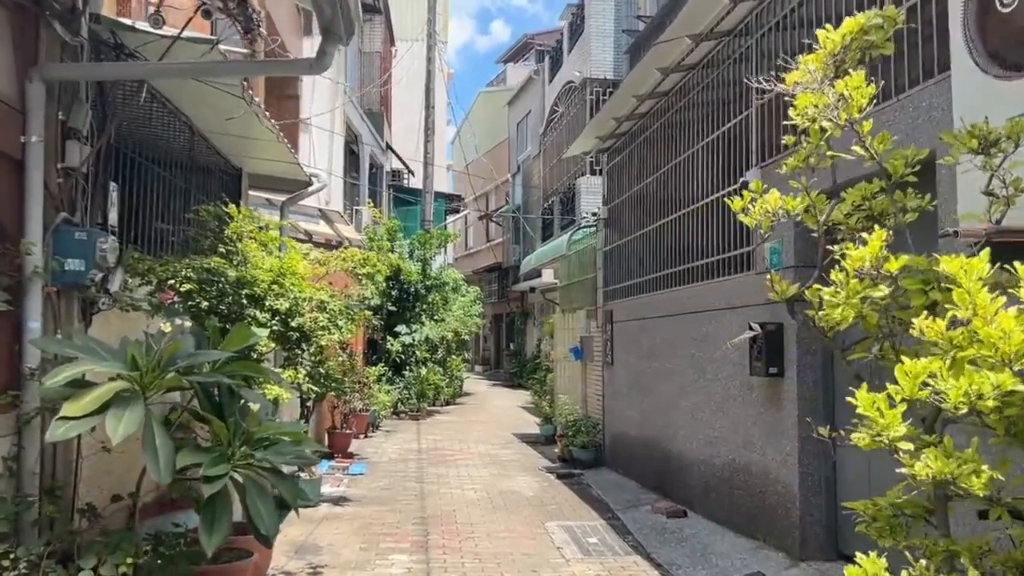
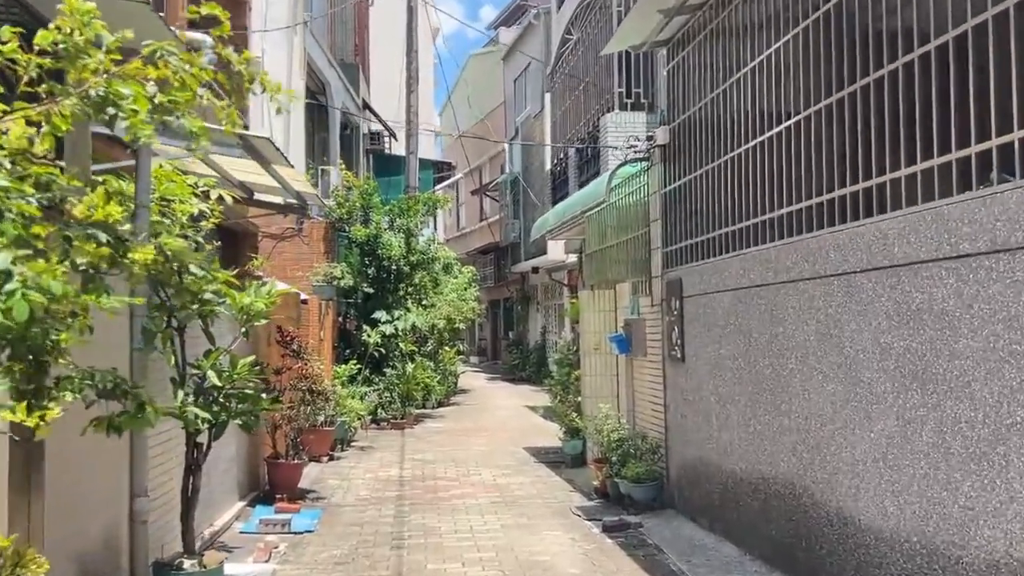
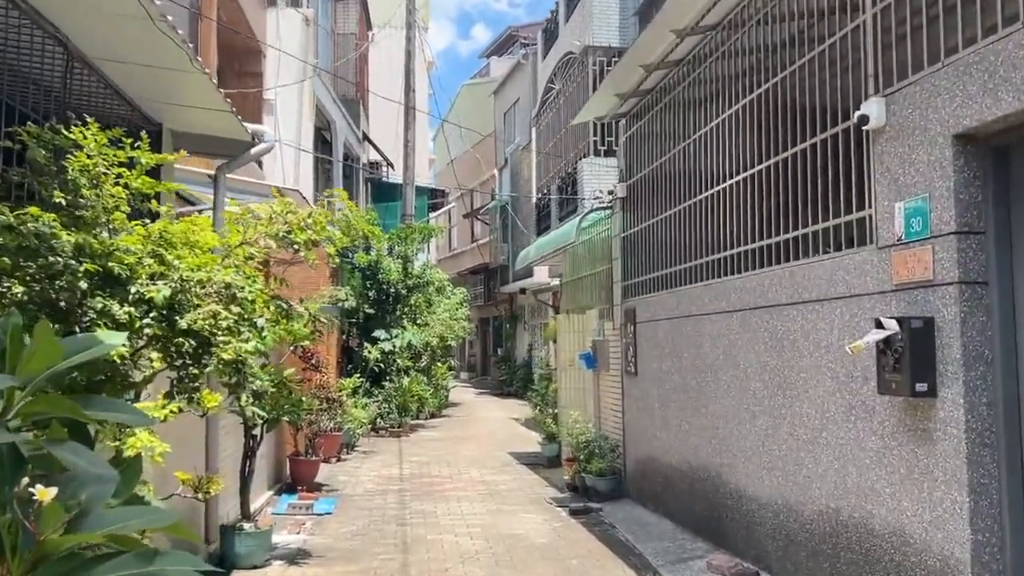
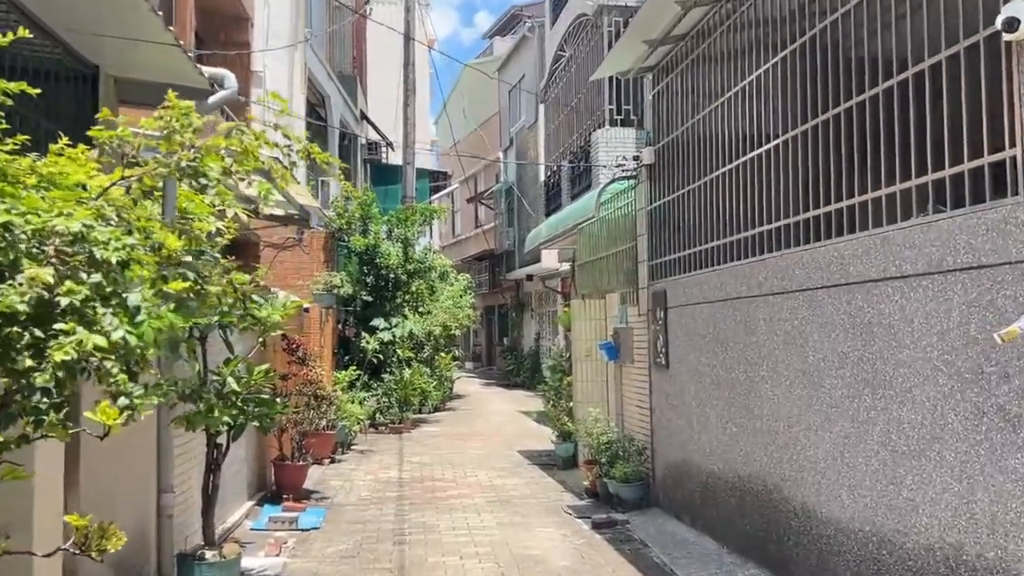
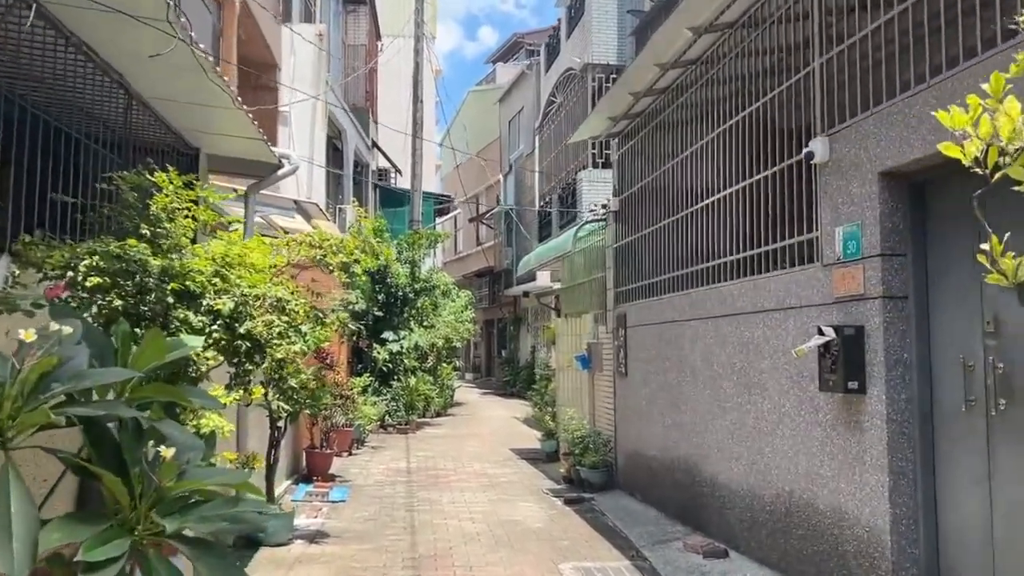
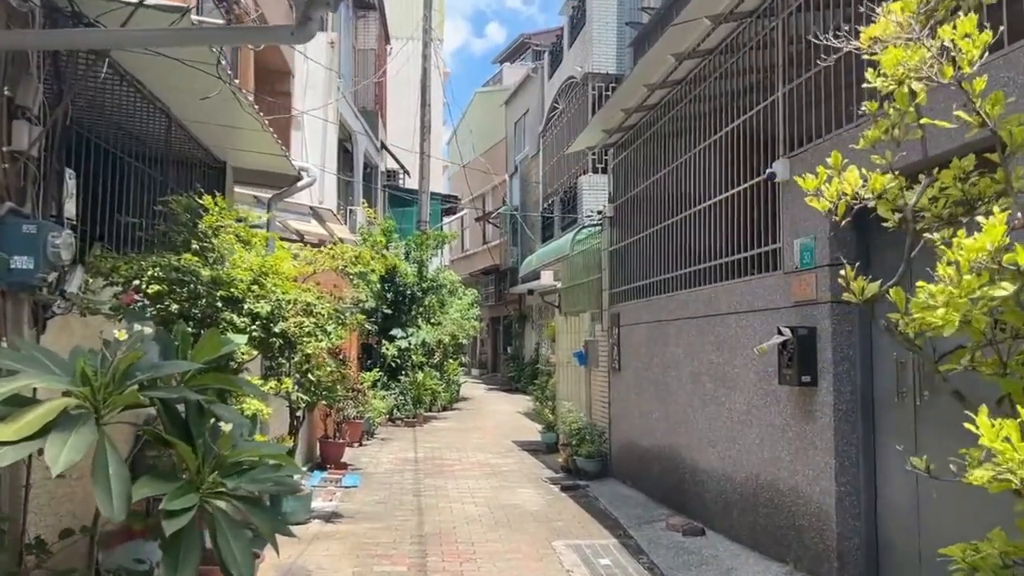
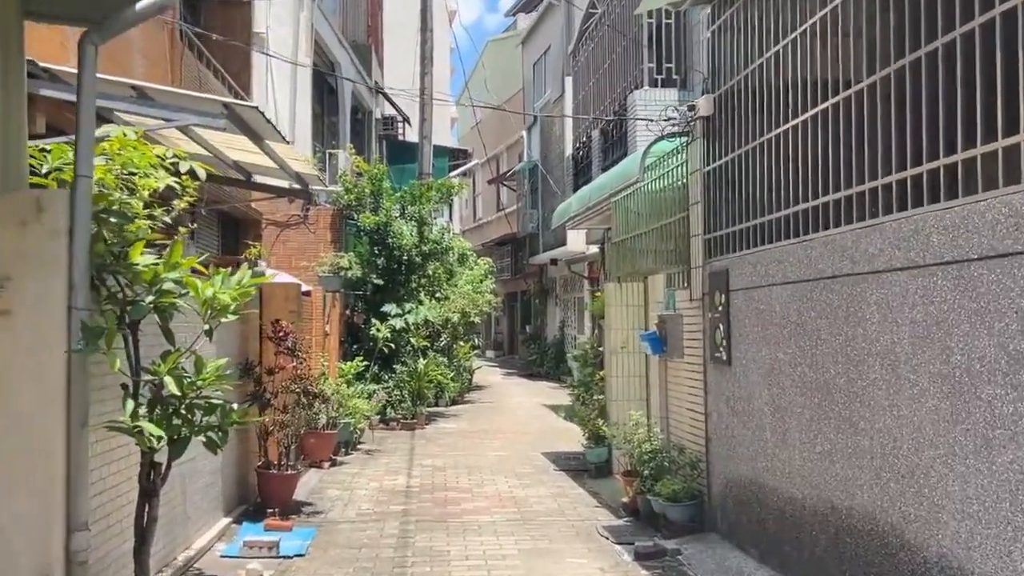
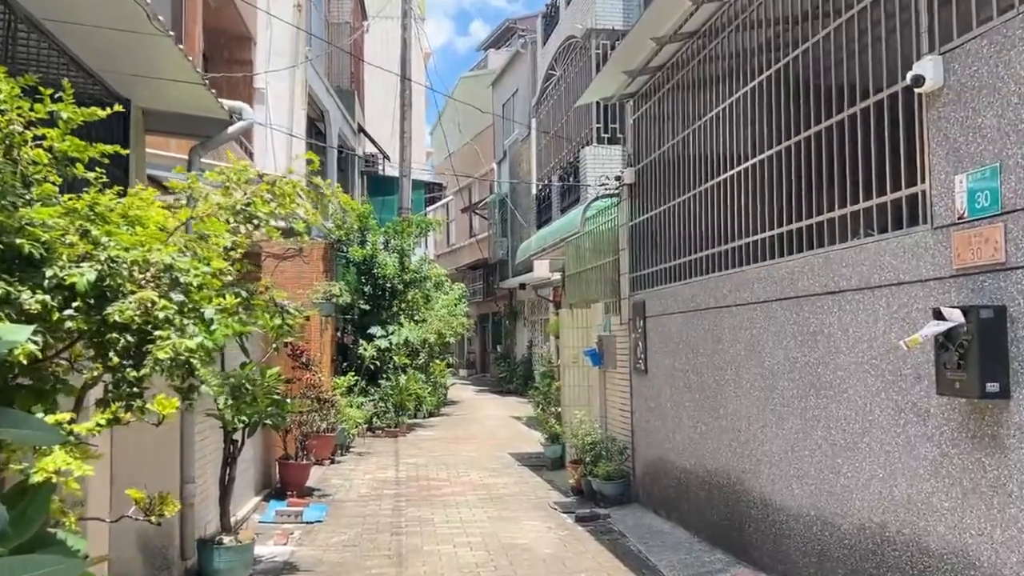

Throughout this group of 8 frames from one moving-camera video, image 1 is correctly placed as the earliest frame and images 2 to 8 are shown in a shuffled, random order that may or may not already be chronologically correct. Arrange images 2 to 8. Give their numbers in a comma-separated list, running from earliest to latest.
6, 5, 3, 8, 4, 2, 7
